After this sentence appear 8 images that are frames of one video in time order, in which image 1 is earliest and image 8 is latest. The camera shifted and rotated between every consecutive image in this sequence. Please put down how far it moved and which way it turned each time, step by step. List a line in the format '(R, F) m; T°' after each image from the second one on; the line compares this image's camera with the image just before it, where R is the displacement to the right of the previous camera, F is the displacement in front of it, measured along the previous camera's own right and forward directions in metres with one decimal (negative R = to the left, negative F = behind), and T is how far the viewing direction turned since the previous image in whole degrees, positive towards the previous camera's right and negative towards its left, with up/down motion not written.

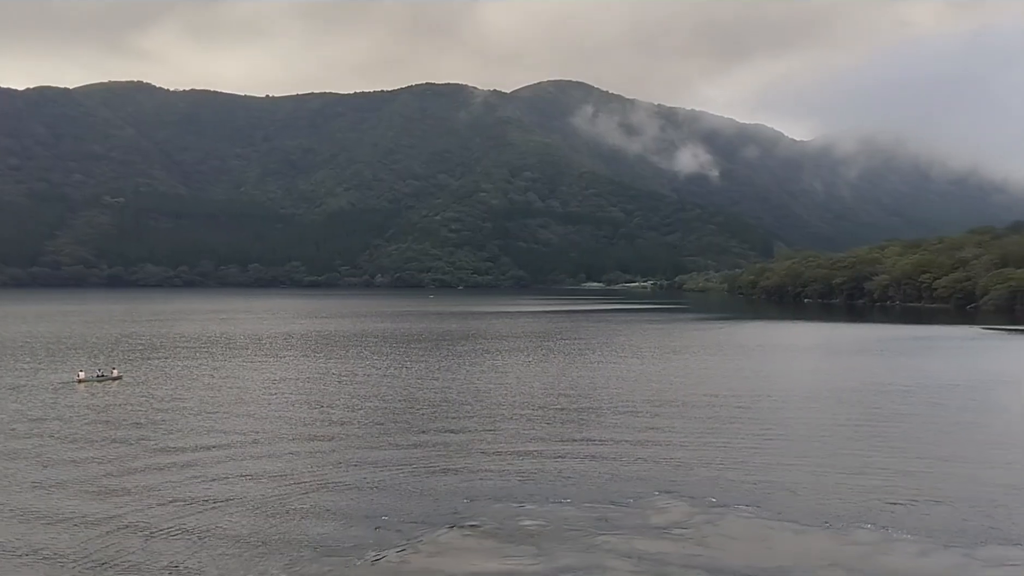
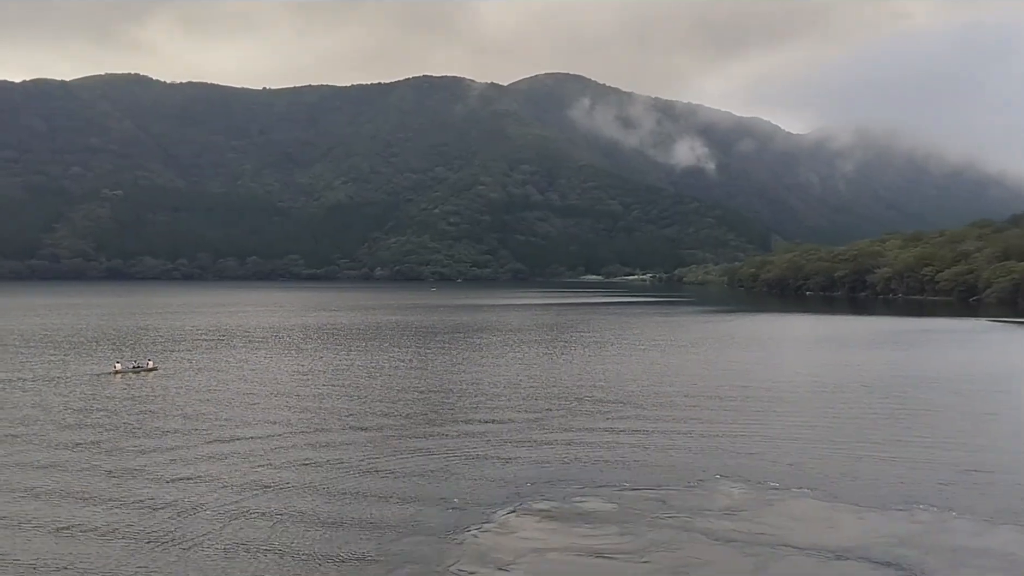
(-1.9, -1.1) m; 0°
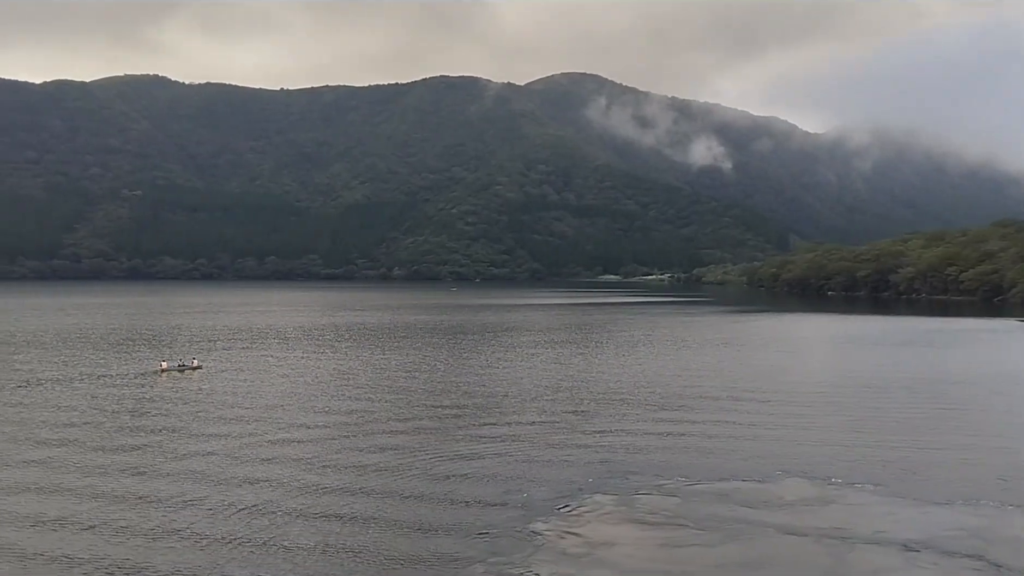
(-1.4, -0.7) m; -1°
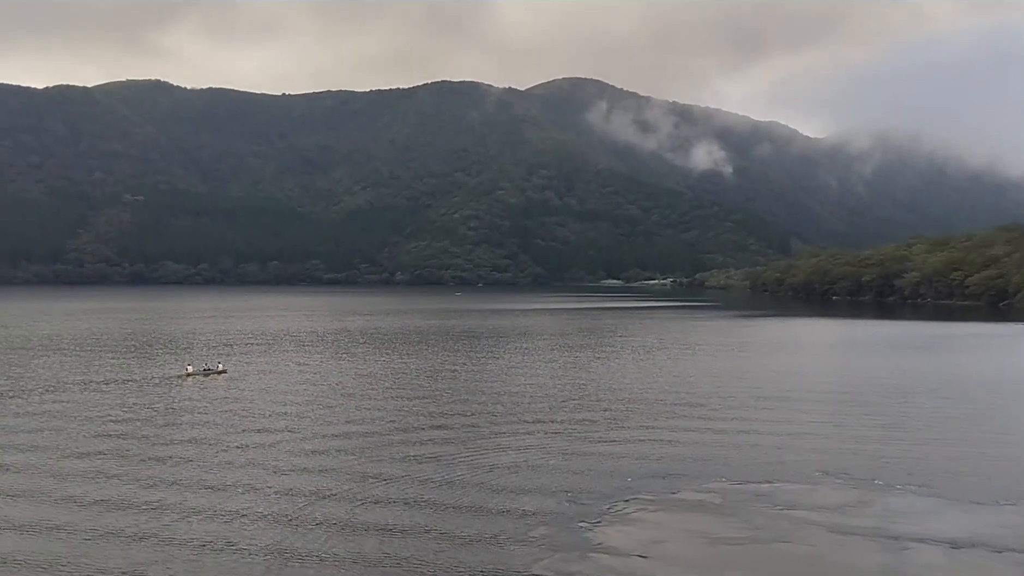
(-1.3, -0.6) m; 0°
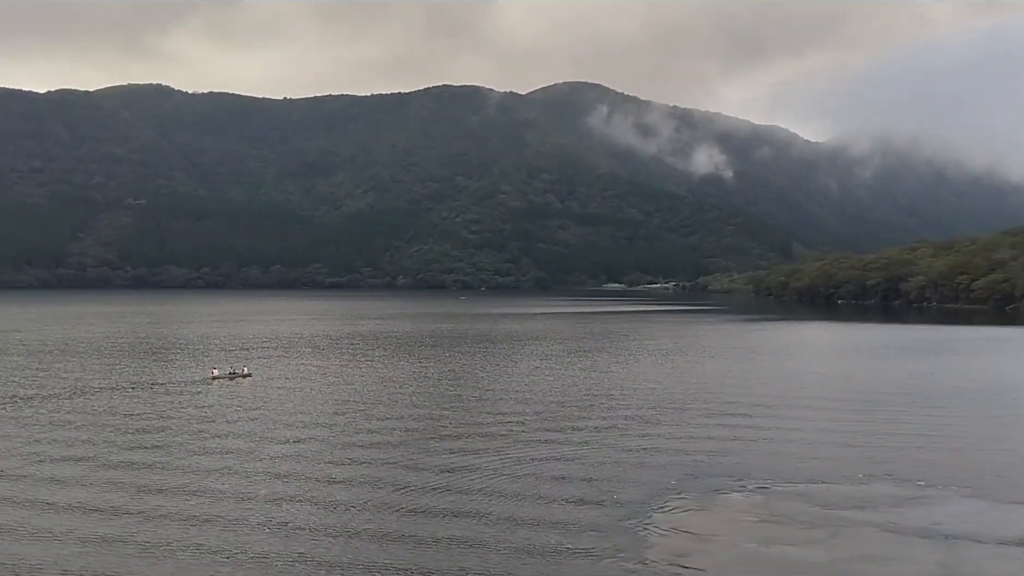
(-1.4, -0.5) m; 0°
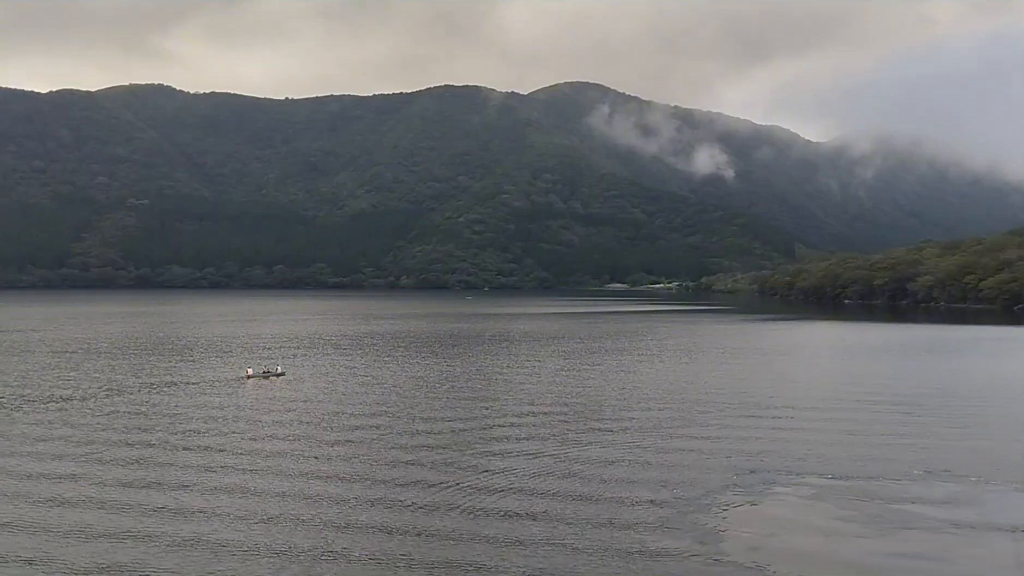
(-1.9, -0.7) m; 0°
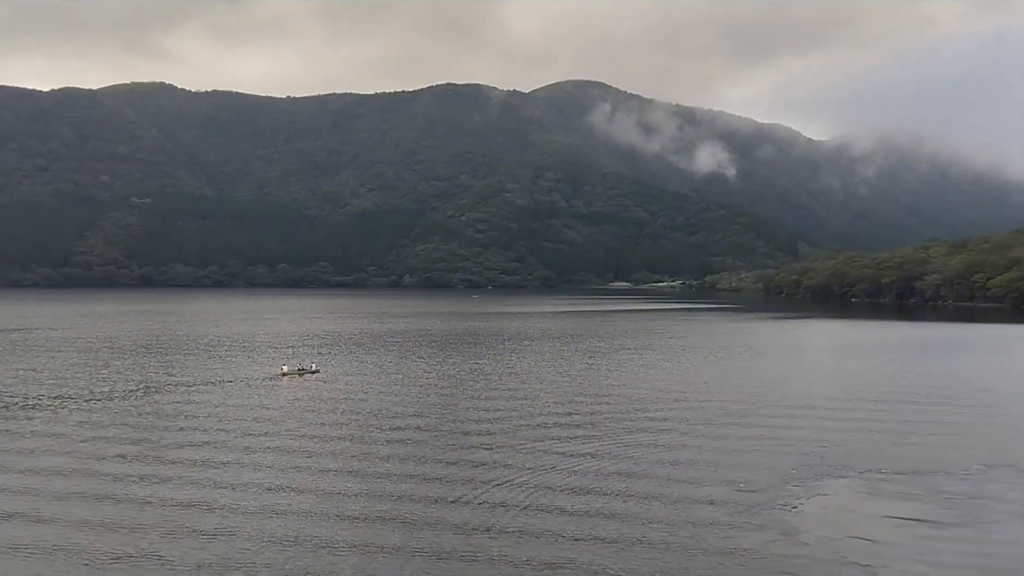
(-2.1, -0.7) m; 0°
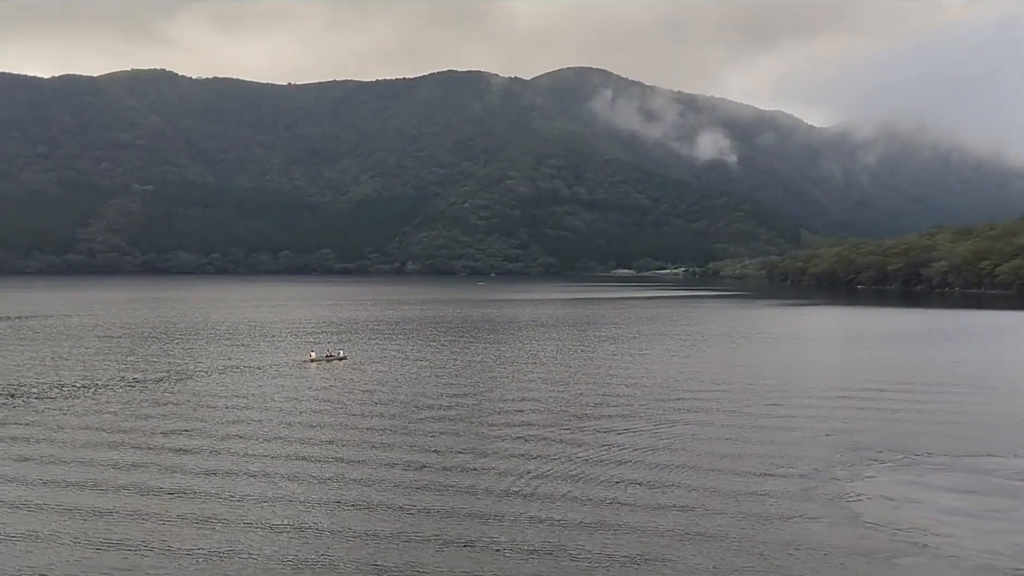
(-1.7, -0.6) m; 0°
